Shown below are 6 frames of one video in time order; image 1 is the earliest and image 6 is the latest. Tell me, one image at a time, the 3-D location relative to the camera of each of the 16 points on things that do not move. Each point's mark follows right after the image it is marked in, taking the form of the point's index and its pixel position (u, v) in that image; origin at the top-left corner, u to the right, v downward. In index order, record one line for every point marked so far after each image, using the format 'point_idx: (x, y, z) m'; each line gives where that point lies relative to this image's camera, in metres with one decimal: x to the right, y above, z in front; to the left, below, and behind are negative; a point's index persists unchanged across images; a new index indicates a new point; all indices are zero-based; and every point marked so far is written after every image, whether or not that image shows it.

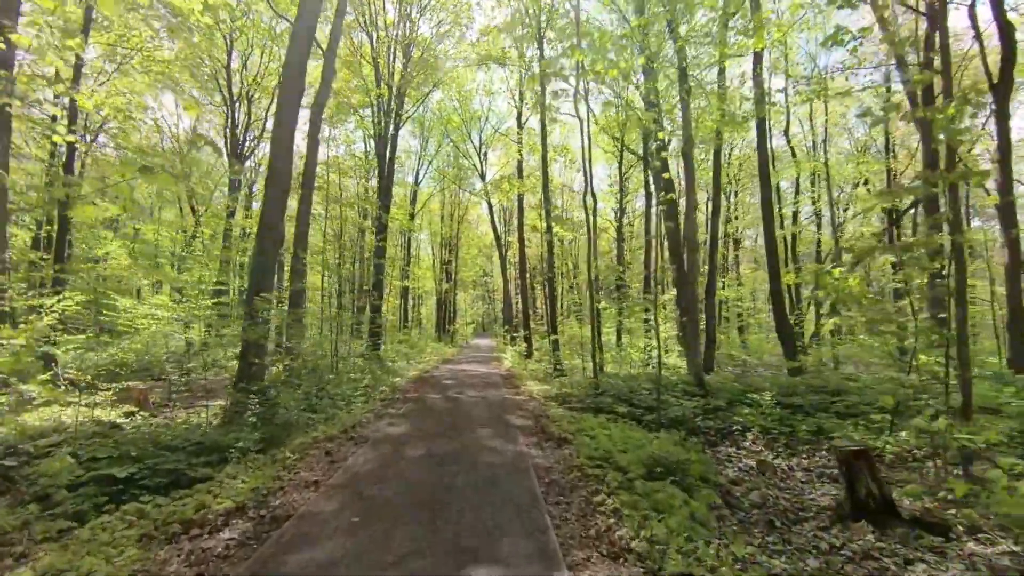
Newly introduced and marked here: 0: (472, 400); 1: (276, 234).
0: (-0.6, -1.8, +8.7) m
1: (-3.7, +0.9, +8.4) m
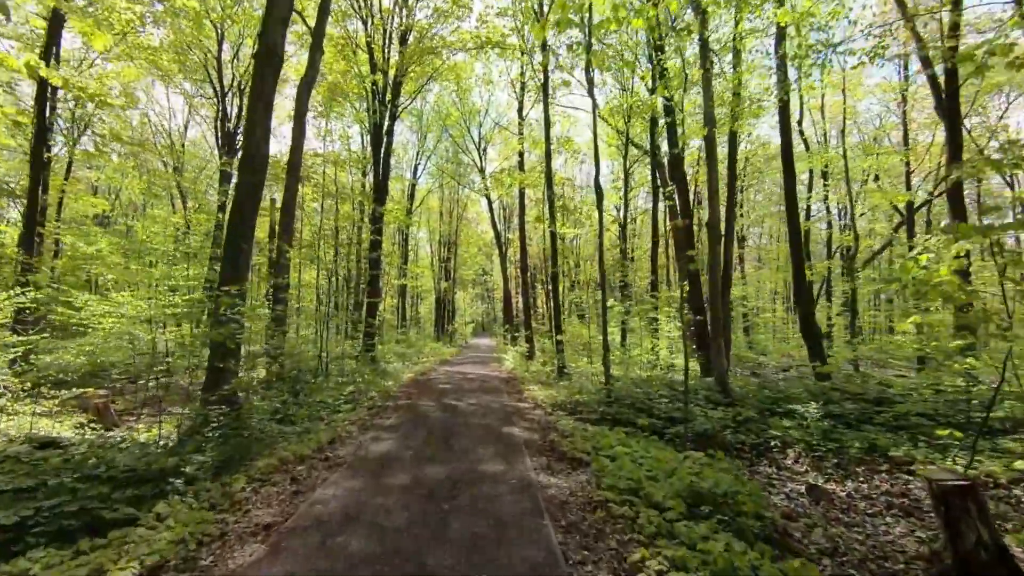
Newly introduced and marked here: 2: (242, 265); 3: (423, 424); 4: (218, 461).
0: (-0.6, -1.7, +7.8) m
1: (-3.7, +1.0, +7.5) m
2: (-3.7, +0.4, +7.5) m
3: (-1.1, -1.7, +6.6) m
4: (-2.5, -1.4, +4.5) m
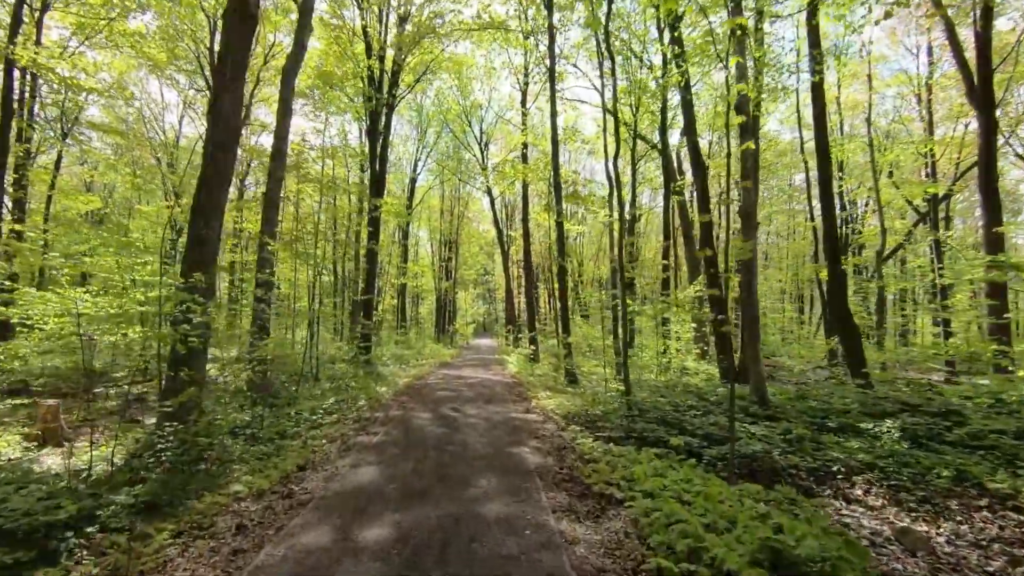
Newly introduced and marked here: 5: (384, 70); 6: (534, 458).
0: (-0.5, -1.7, +6.8) m
1: (-3.6, +1.0, +6.5) m
2: (-3.6, +0.4, +6.5) m
3: (-1.0, -1.6, +5.6) m
4: (-2.4, -1.4, +3.5) m
5: (-4.7, +8.0, +19.8) m
6: (+0.2, -1.6, +4.9) m
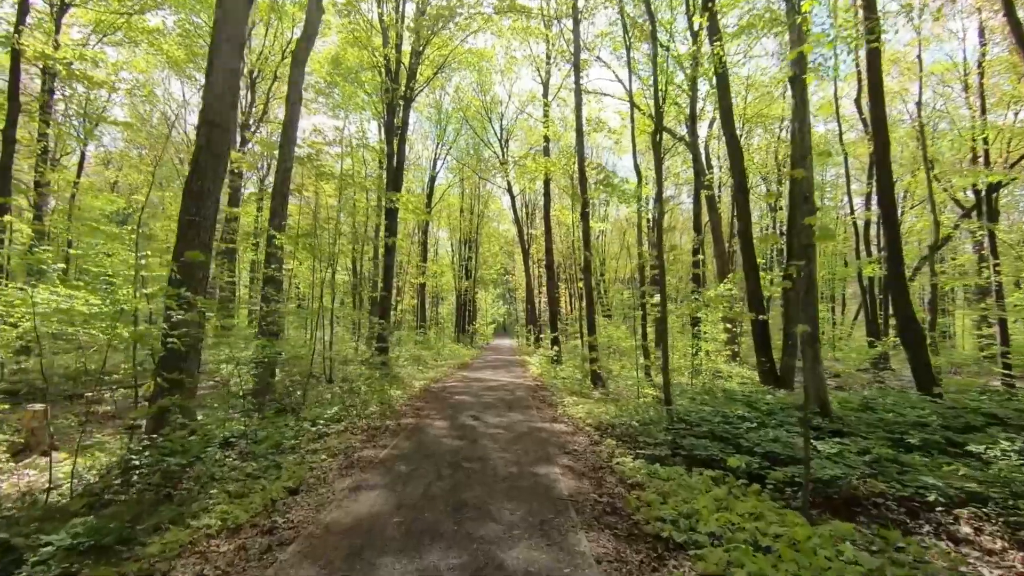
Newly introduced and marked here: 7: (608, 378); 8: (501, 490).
0: (-0.2, -1.6, +6.0) m
1: (-3.3, +1.1, +5.9) m
2: (-3.4, +0.5, +5.9) m
3: (-0.8, -1.6, +4.9) m
4: (-2.2, -1.3, +2.8) m
5: (-3.9, +8.0, +19.2) m
6: (+0.4, -1.5, +4.2) m
7: (+2.4, -2.2, +13.4) m
8: (-0.1, -1.5, +3.9) m
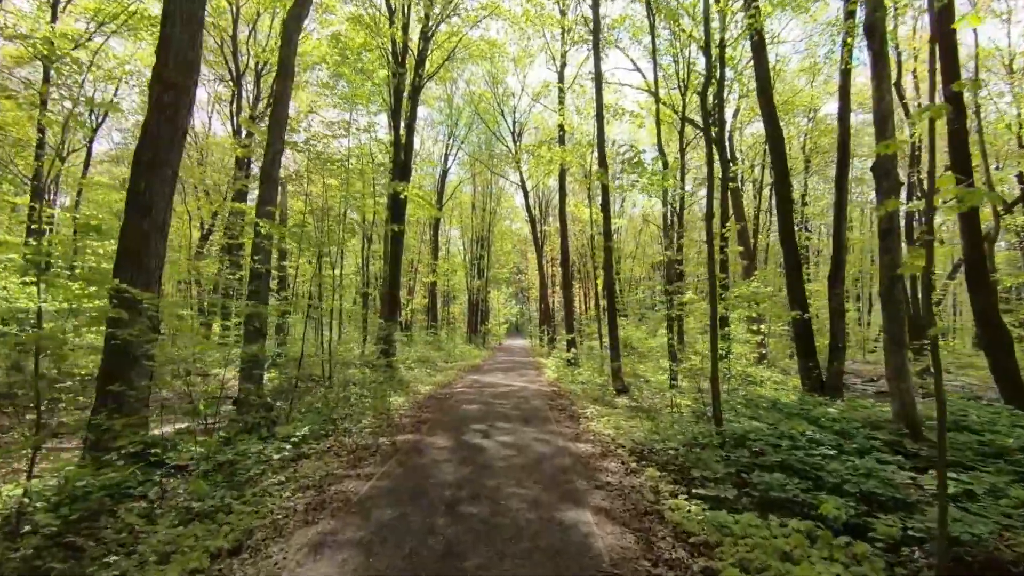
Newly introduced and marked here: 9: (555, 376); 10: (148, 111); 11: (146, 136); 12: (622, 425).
0: (-0.1, -1.6, +5.0) m
1: (-3.1, +1.2, +4.9) m
2: (-3.2, +0.6, +4.9) m
3: (-0.6, -1.5, +3.8) m
4: (-2.2, -1.2, +1.8) m
5: (-3.4, +8.1, +18.2) m
6: (+0.5, -1.4, +3.1) m
7: (+2.7, -2.2, +12.2) m
8: (0.0, -1.4, +2.9) m
9: (+1.1, -2.4, +14.5) m
10: (-3.3, +1.6, +4.8) m
11: (-3.3, +1.3, +4.8) m
12: (+1.3, -1.6, +6.4) m
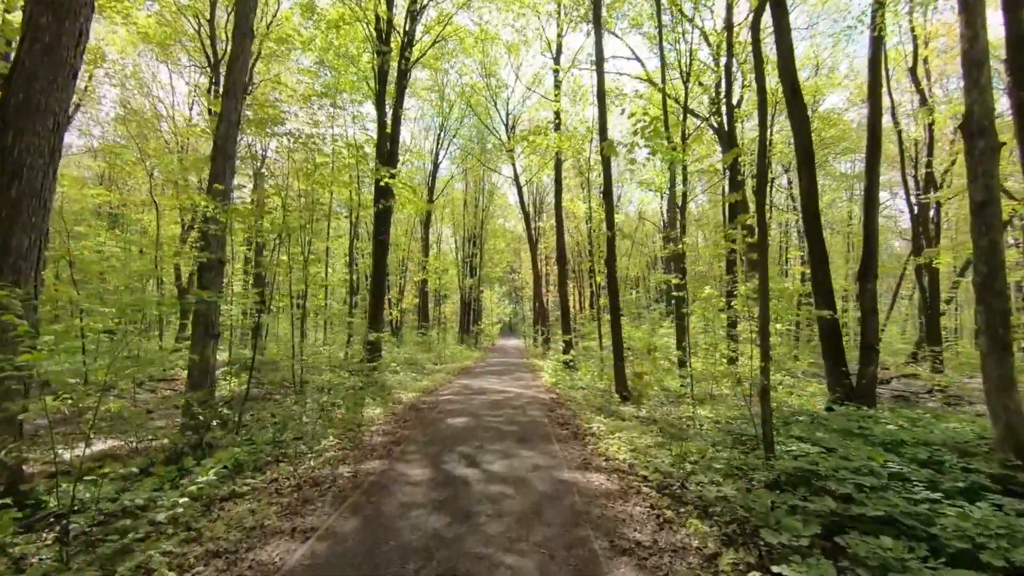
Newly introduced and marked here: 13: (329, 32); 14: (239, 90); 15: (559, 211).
0: (-0.1, -1.5, +3.8) m
1: (-3.2, +1.2, +3.7) m
2: (-3.3, +0.6, +3.7) m
3: (-0.7, -1.4, +2.7) m
4: (-2.2, -1.2, +0.6) m
5: (-3.7, +8.2, +17.0) m
6: (+0.5, -1.3, +1.9) m
7: (+2.6, -2.1, +11.1) m
8: (0.0, -1.3, +1.7) m
9: (+1.0, -2.3, +13.4) m
10: (-3.3, +1.7, +3.6) m
11: (-3.3, +1.4, +3.6) m
12: (+1.2, -1.5, +5.3) m
13: (-5.5, +8.0, +16.2) m
14: (-3.9, +2.8, +7.7) m
15: (+1.7, +2.9, +19.0) m
